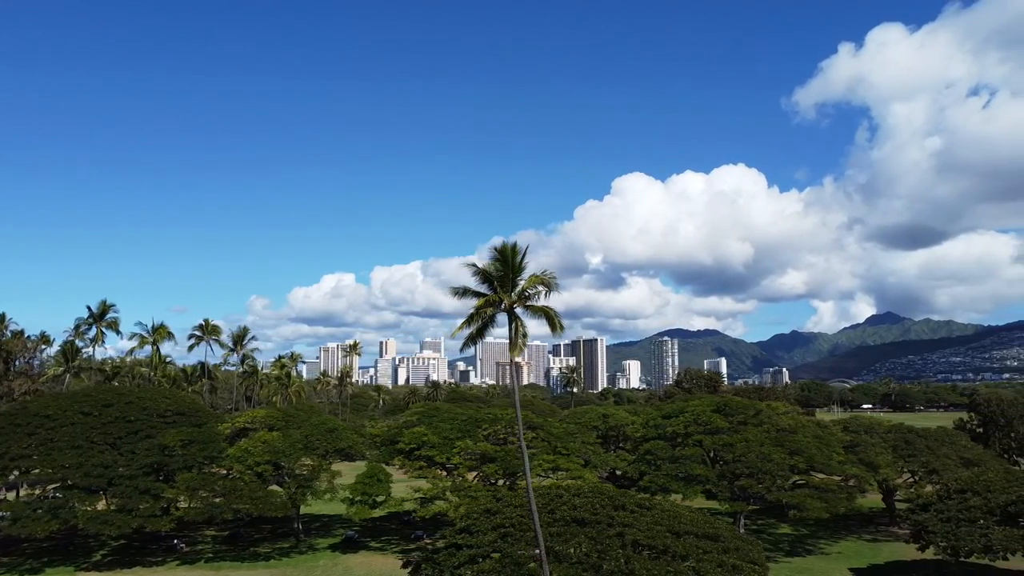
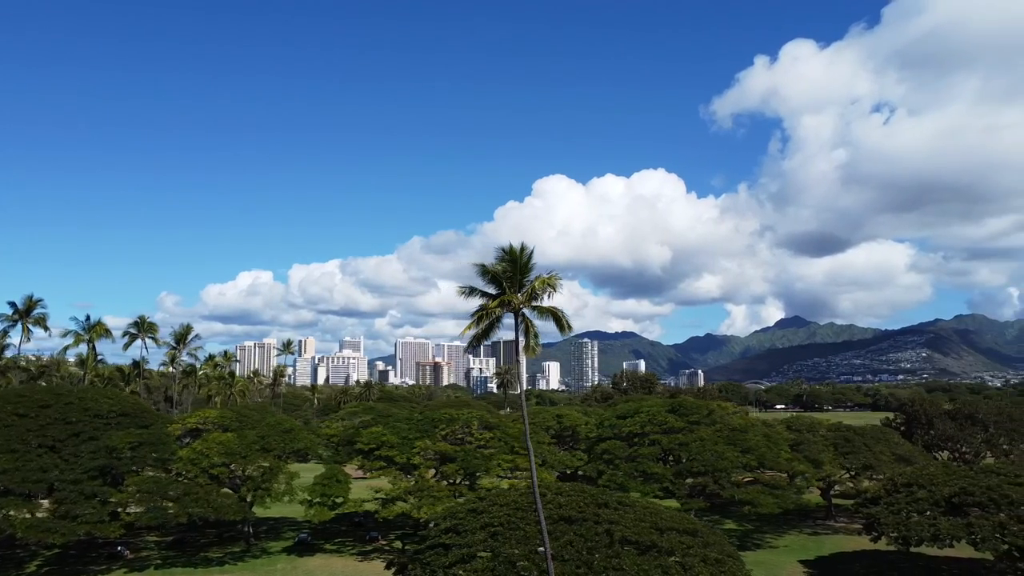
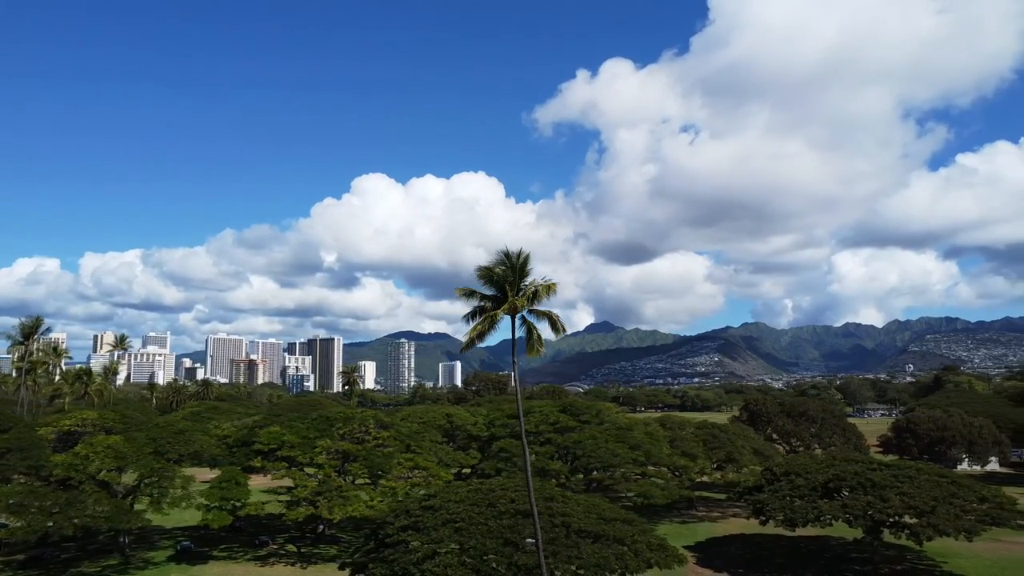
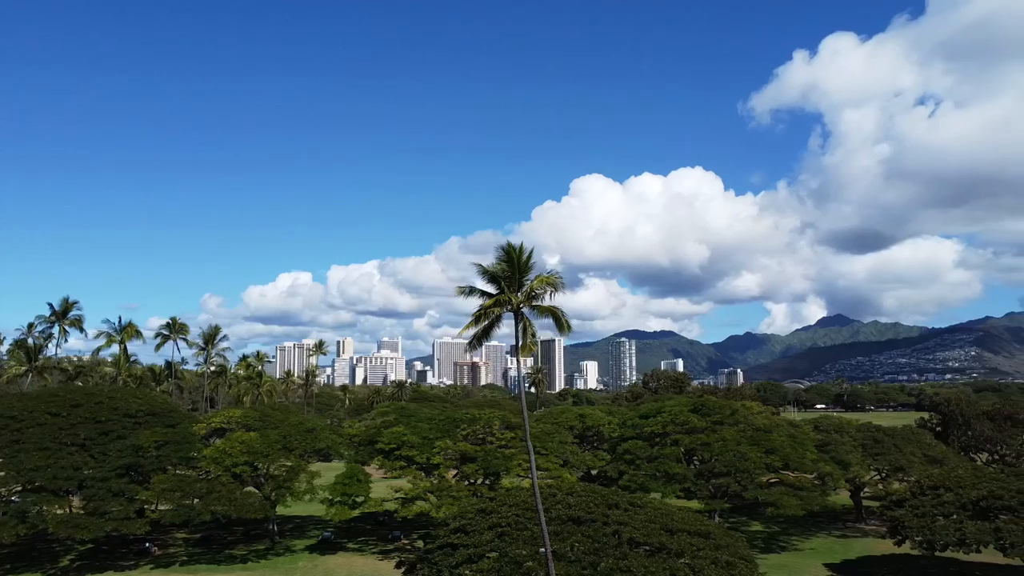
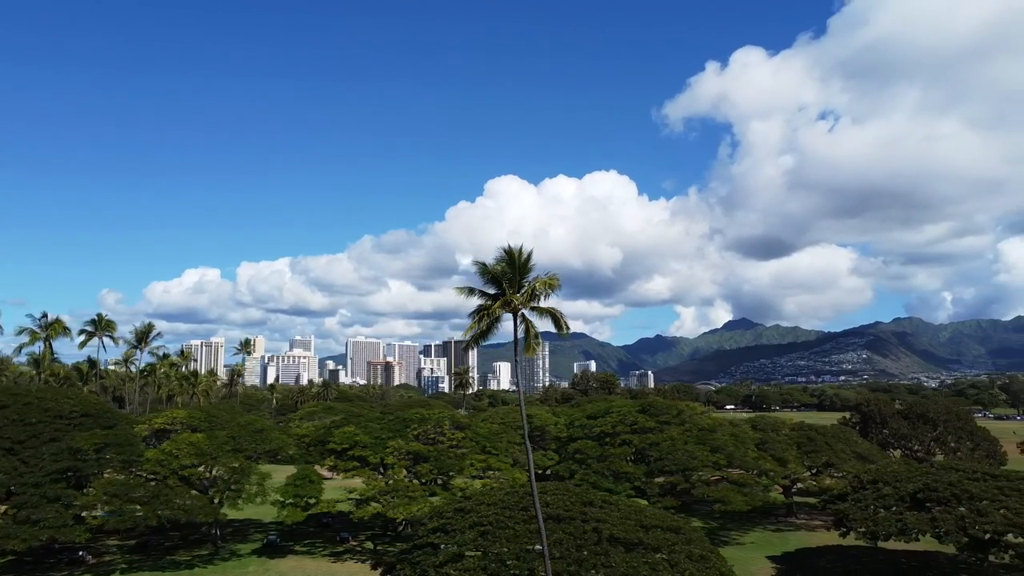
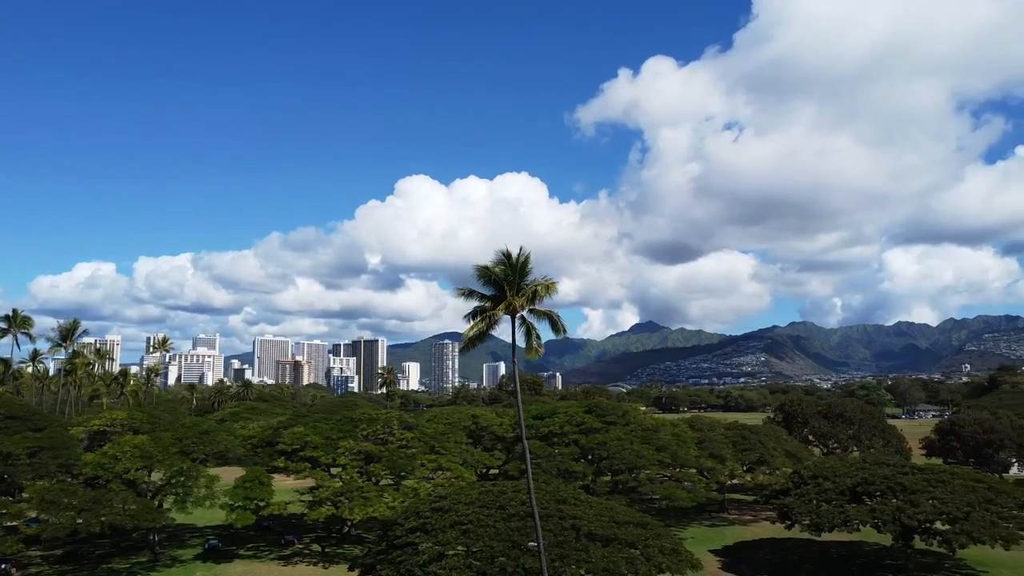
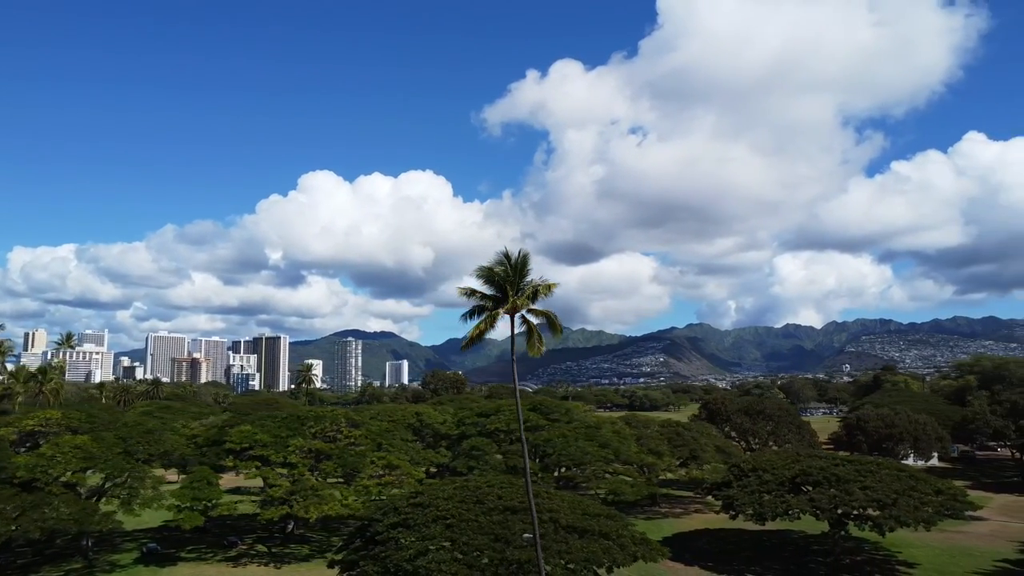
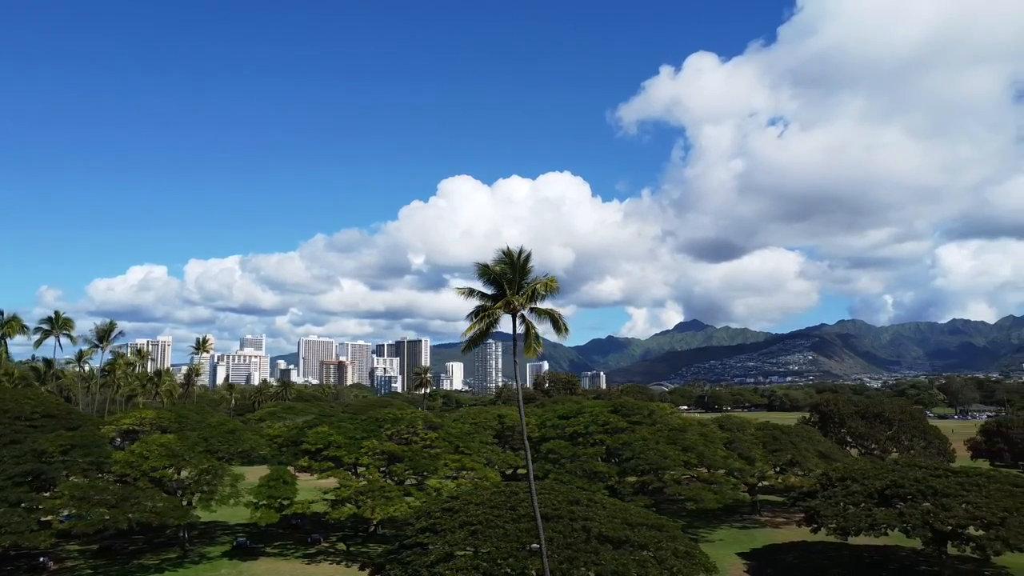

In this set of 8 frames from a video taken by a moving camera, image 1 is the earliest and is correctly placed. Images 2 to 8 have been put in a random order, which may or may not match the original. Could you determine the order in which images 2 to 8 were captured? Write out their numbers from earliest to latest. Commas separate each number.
4, 2, 5, 8, 6, 3, 7
